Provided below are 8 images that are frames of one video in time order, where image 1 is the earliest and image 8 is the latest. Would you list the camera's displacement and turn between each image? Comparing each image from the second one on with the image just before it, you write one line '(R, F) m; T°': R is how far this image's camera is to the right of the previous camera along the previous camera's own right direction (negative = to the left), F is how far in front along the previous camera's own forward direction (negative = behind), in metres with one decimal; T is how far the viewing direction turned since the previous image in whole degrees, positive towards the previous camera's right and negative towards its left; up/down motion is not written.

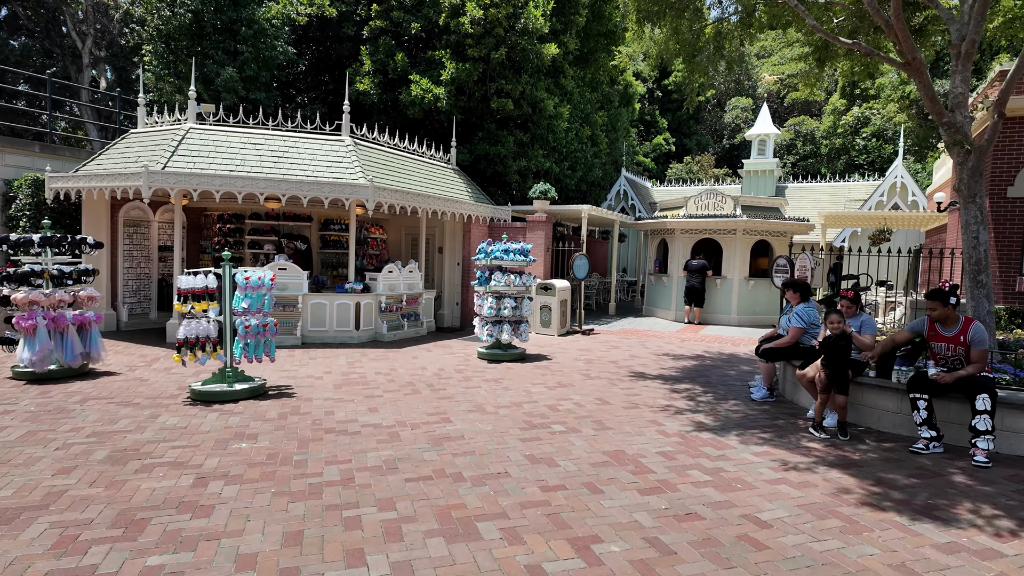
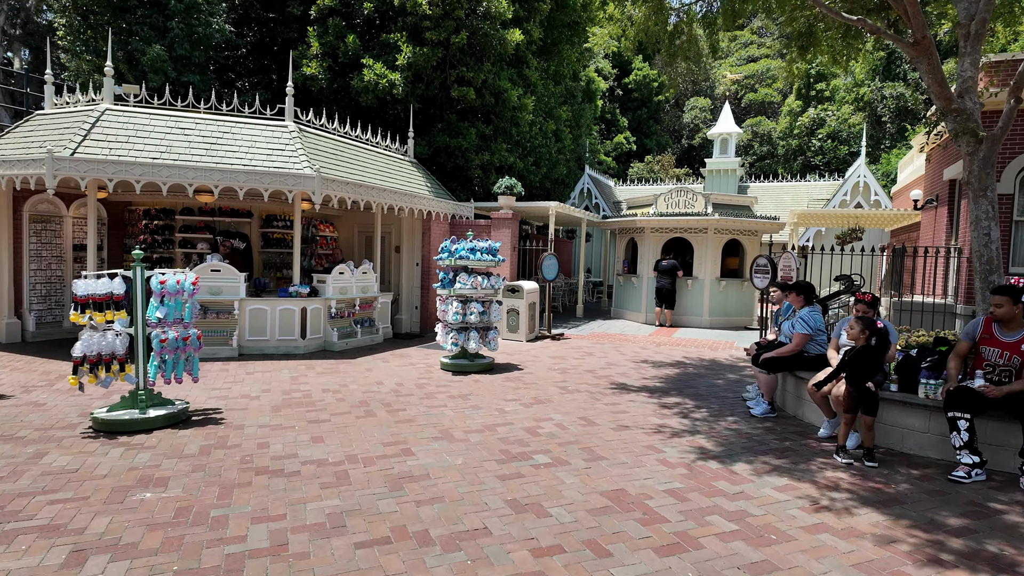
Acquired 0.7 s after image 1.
(-0.1, +1.0) m; +4°
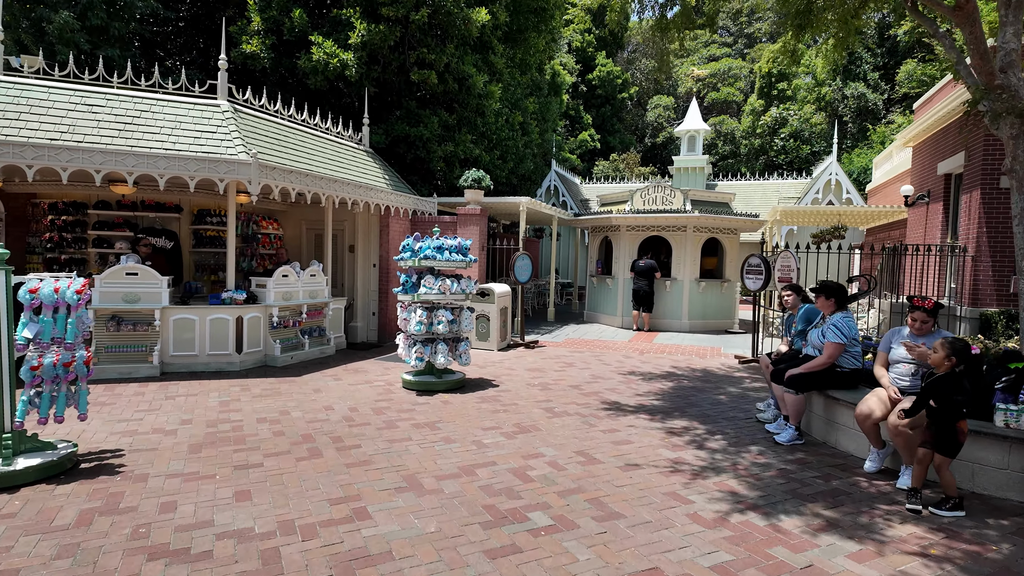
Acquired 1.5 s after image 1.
(-0.2, +1.2) m; +4°
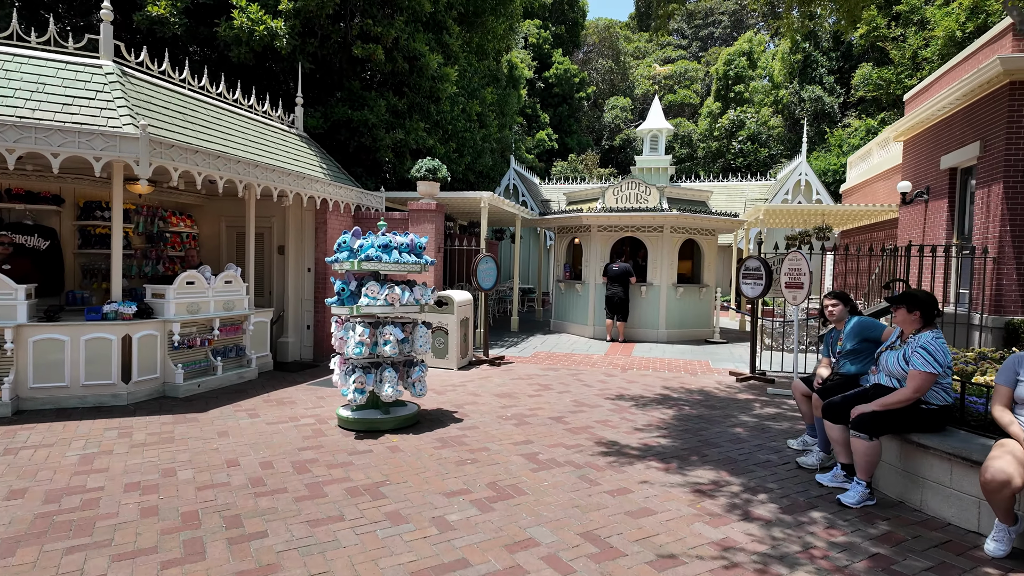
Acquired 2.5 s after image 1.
(-0.2, +1.6) m; +5°
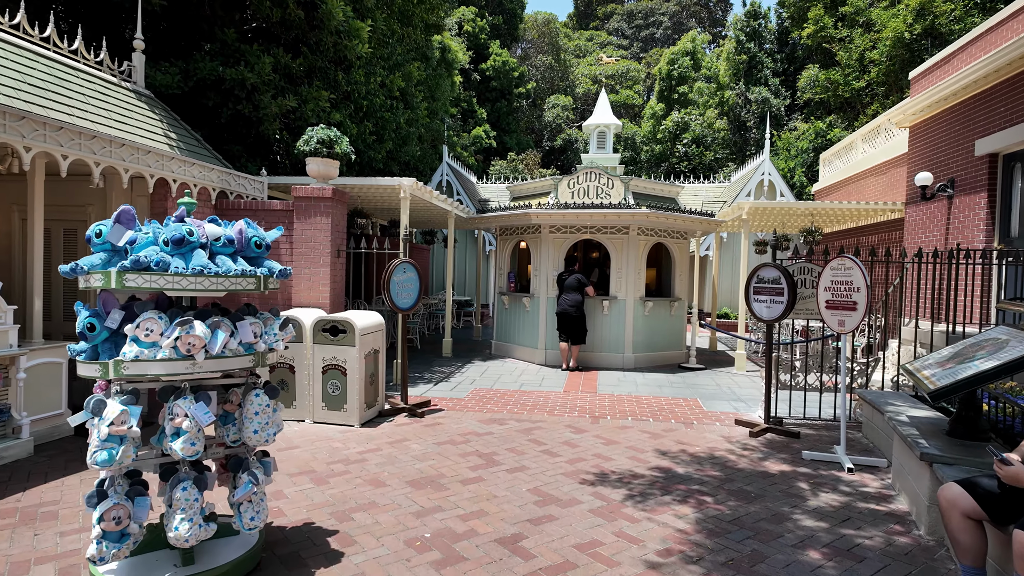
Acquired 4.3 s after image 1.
(+0.1, +2.8) m; +6°
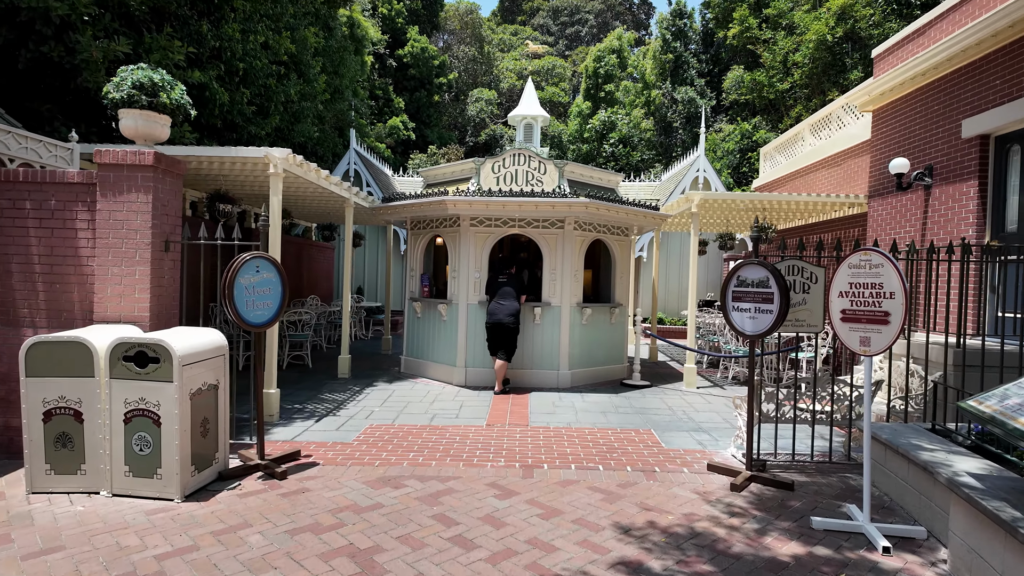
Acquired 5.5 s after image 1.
(+0.2, +1.9) m; +7°
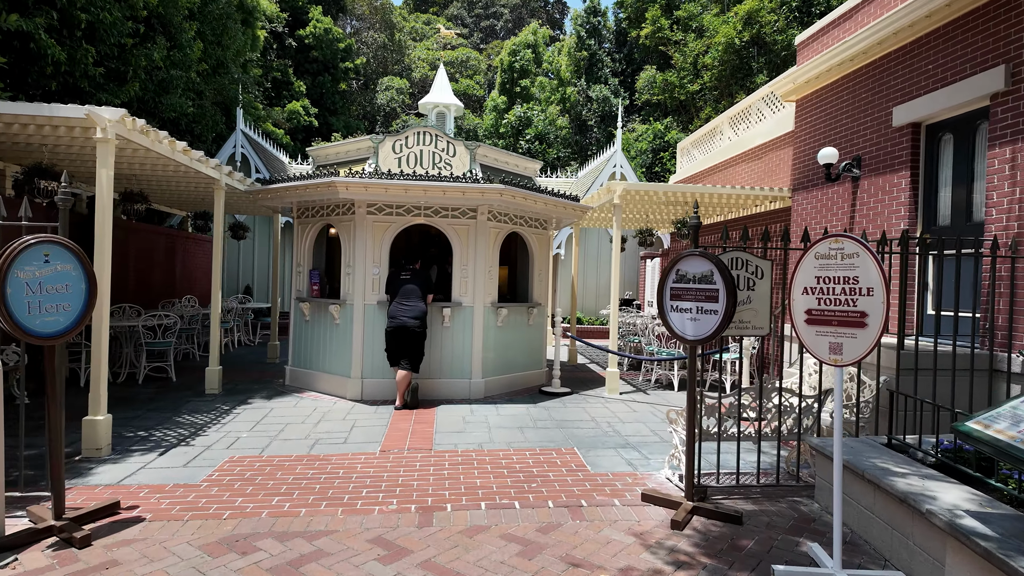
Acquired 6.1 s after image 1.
(+0.2, +1.0) m; +8°
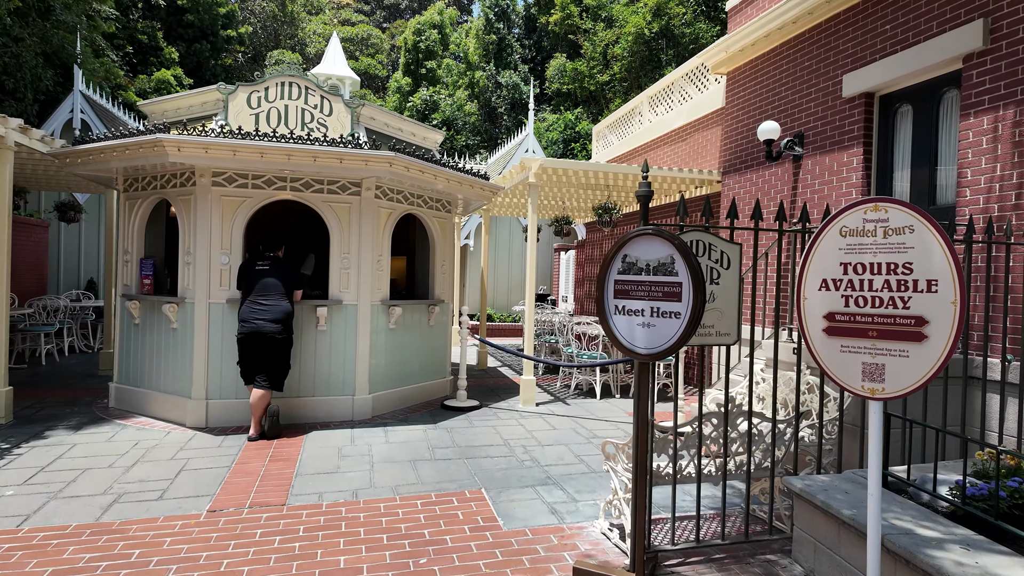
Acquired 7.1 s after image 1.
(+0.2, +1.4) m; +9°
